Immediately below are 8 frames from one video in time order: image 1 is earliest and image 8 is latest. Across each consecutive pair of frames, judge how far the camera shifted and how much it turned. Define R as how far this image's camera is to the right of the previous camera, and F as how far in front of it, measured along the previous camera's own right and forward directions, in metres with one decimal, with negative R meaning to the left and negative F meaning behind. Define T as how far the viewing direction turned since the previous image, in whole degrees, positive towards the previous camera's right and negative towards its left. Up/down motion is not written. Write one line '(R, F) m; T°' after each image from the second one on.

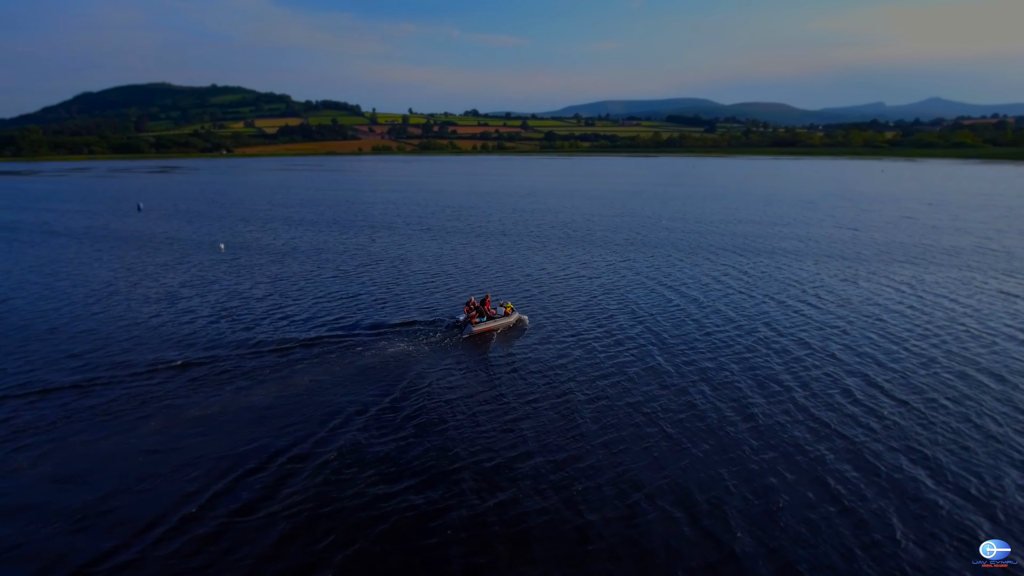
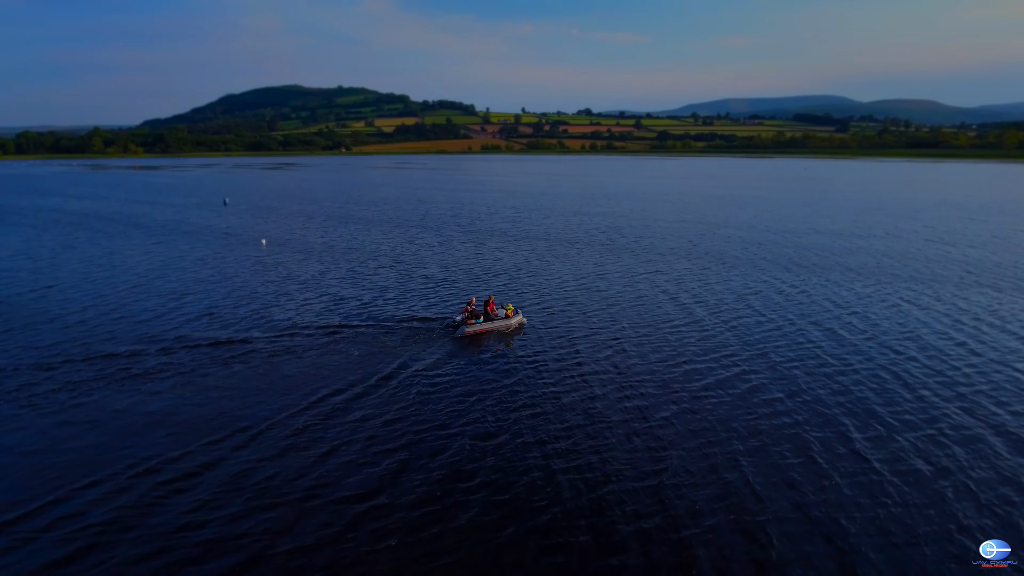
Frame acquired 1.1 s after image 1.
(+6.2, +3.2) m; -10°
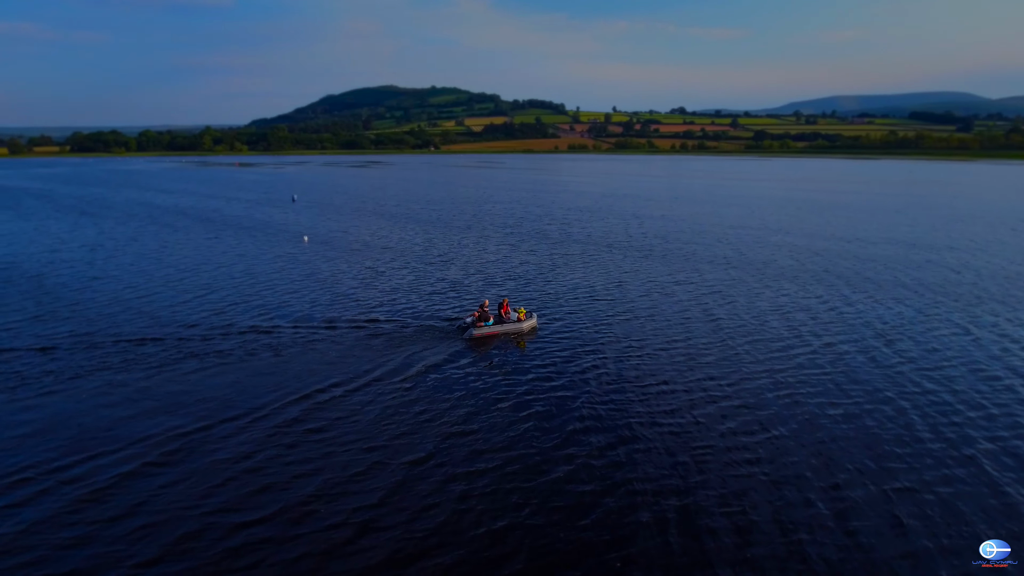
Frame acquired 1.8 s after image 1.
(+4.3, +2.2) m; -8°
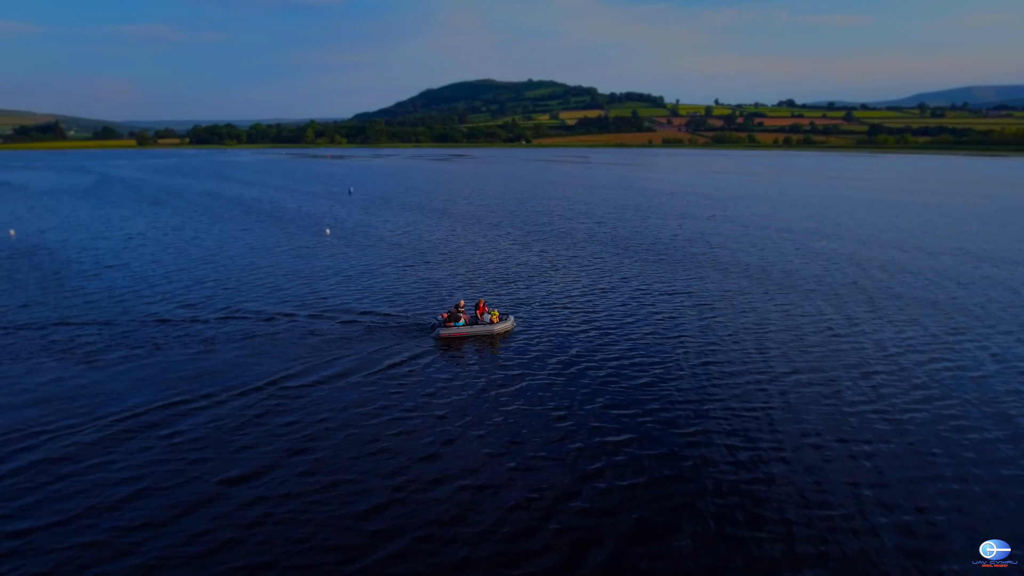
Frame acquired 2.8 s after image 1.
(+6.5, +3.0) m; -8°
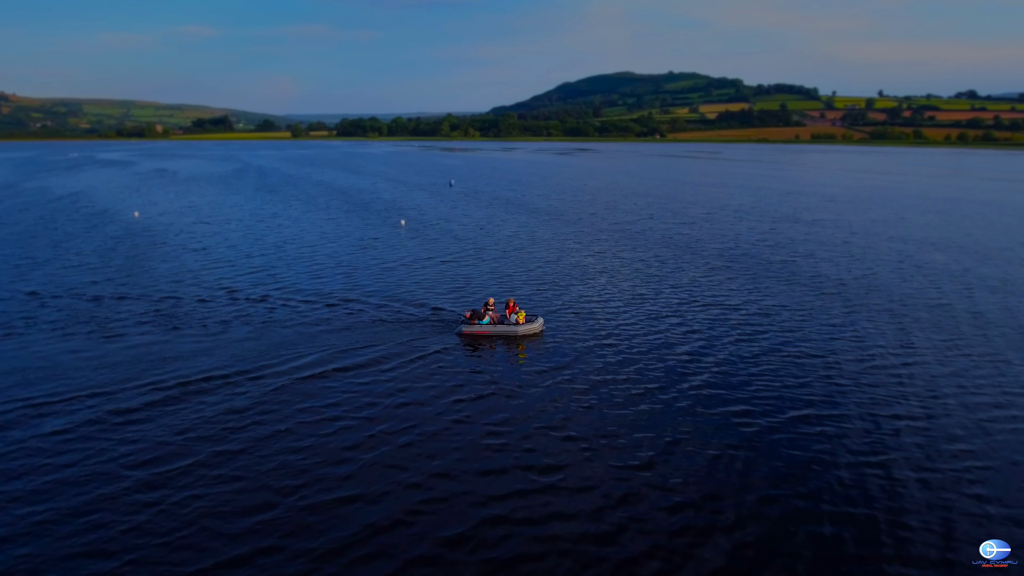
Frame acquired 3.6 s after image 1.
(+5.3, +2.8) m; -12°
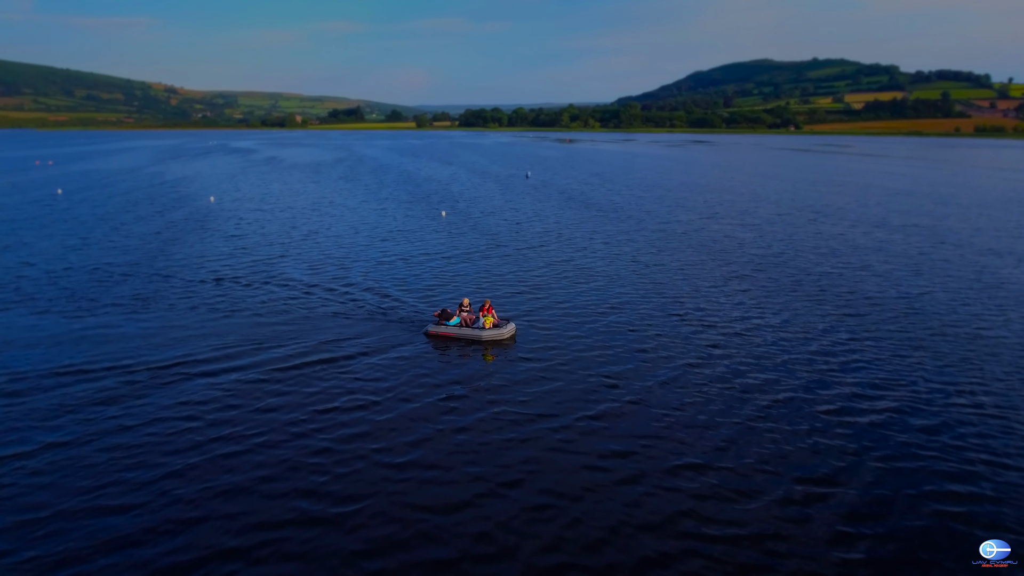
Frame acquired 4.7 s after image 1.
(+7.4, +3.6) m; -11°
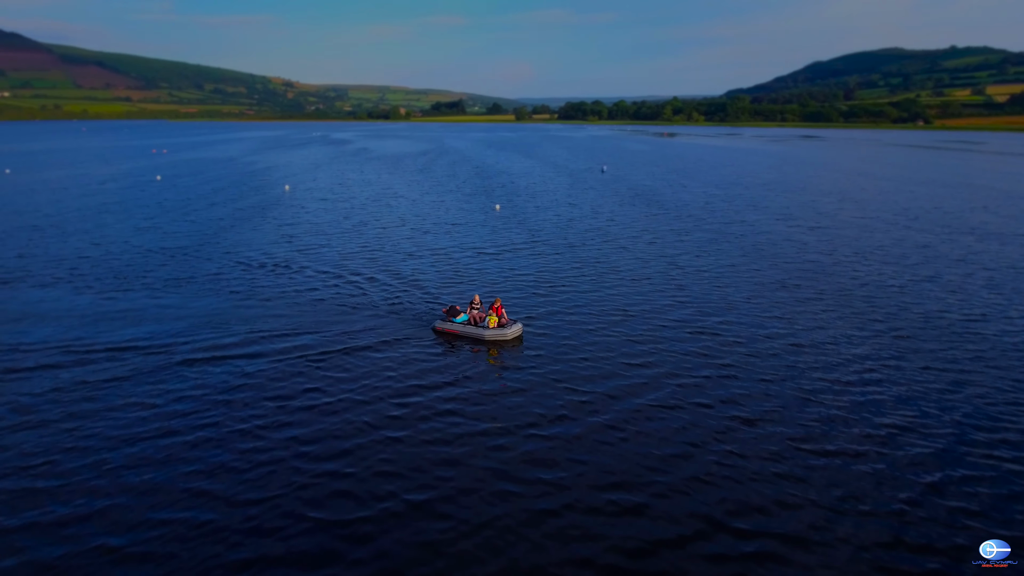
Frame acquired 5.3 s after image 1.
(+4.2, +1.8) m; -9°
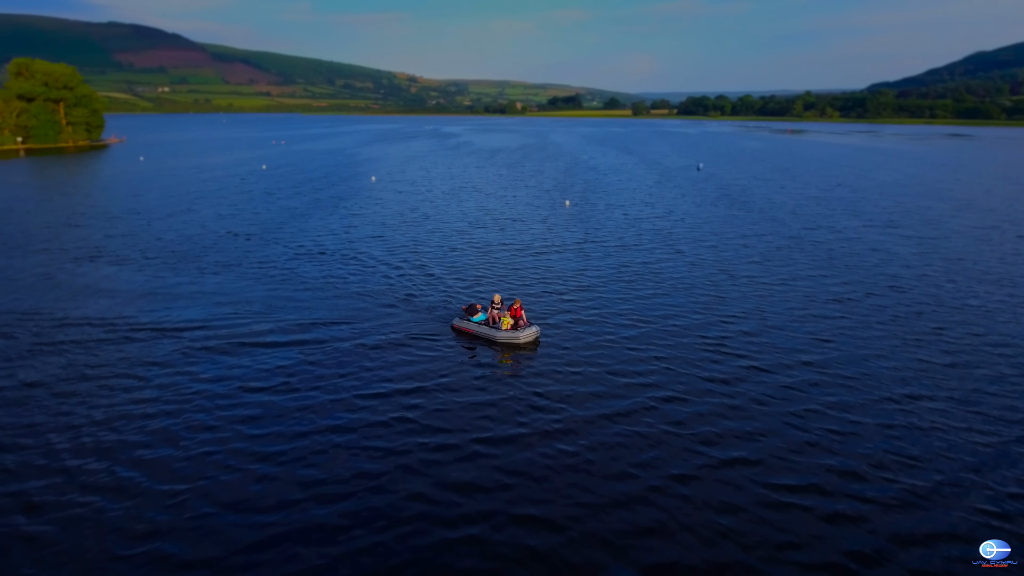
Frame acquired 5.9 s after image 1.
(+4.2, +1.8) m; -10°
